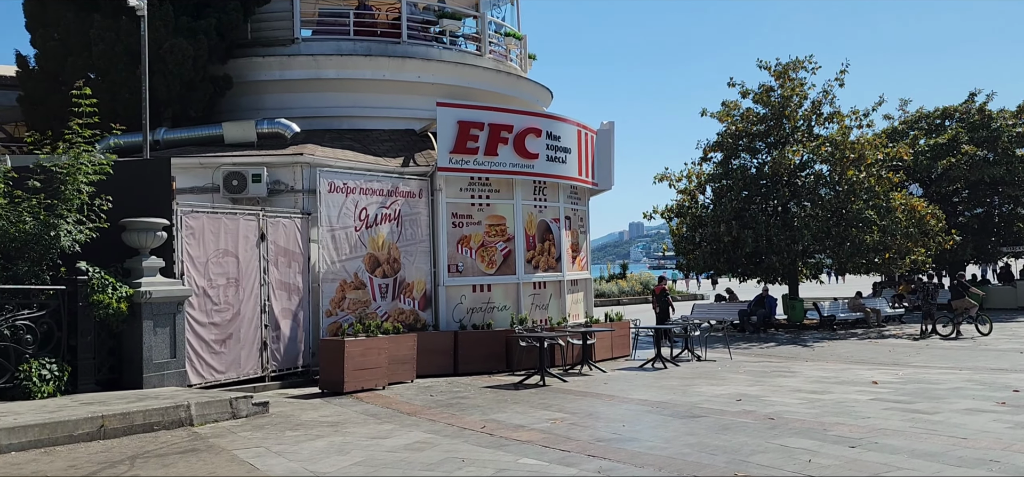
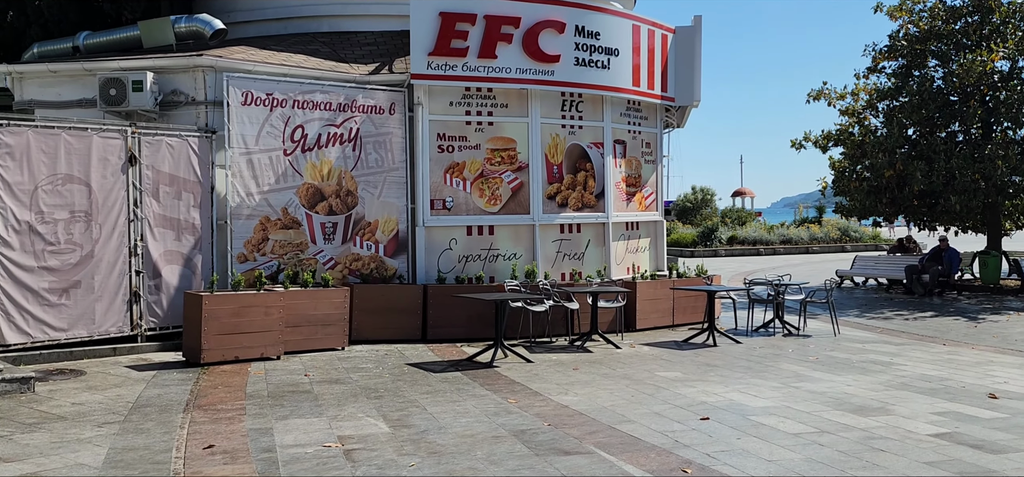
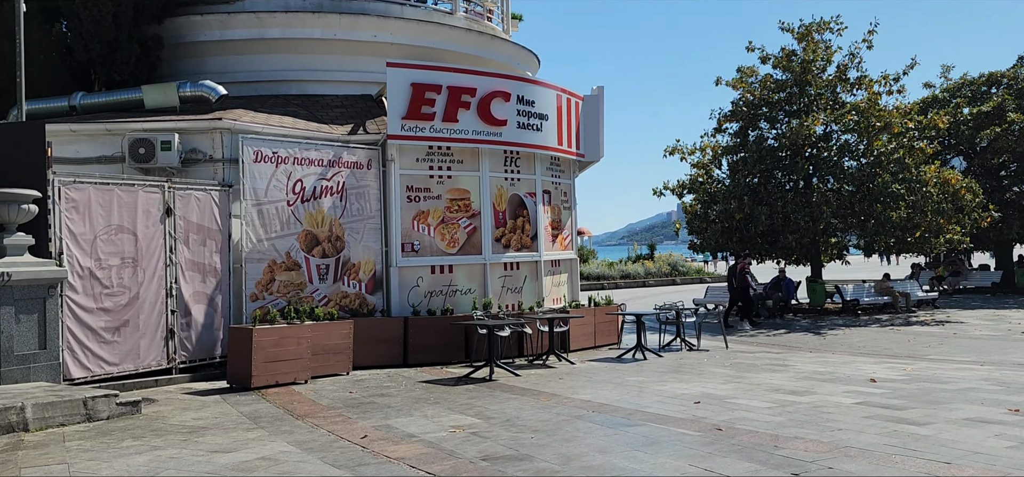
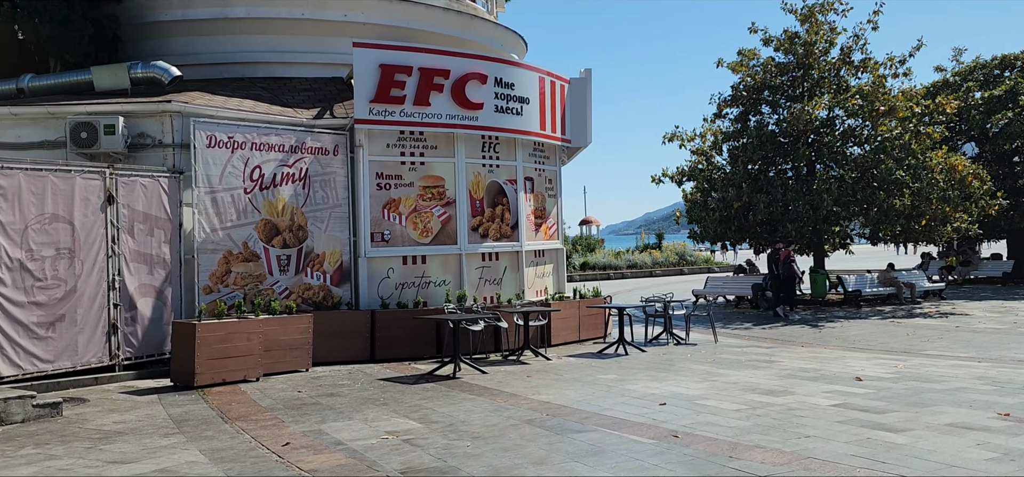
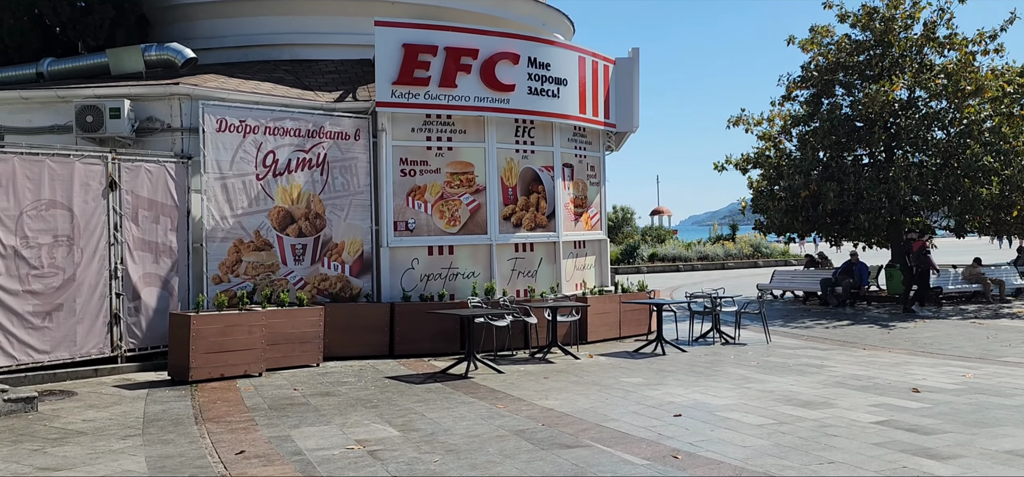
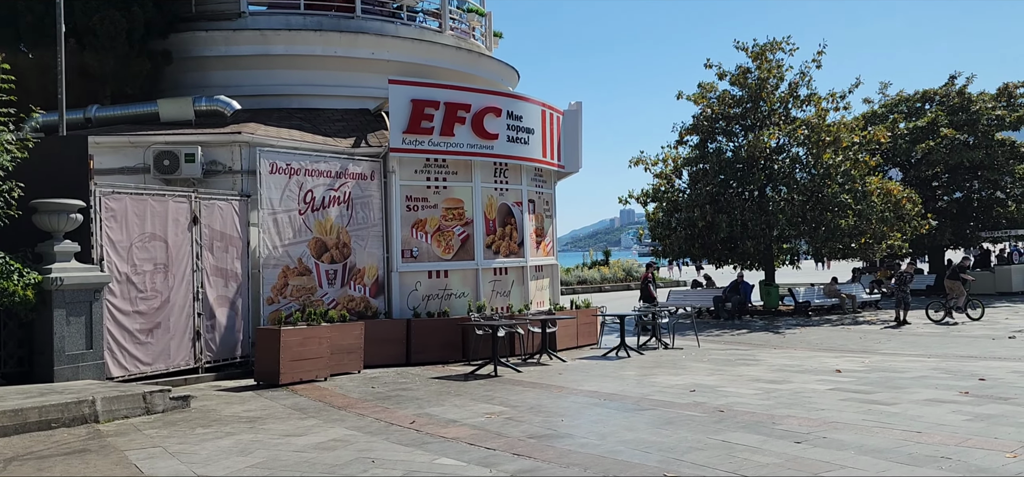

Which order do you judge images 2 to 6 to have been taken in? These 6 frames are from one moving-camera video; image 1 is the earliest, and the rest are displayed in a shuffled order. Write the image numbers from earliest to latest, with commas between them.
6, 3, 4, 5, 2
